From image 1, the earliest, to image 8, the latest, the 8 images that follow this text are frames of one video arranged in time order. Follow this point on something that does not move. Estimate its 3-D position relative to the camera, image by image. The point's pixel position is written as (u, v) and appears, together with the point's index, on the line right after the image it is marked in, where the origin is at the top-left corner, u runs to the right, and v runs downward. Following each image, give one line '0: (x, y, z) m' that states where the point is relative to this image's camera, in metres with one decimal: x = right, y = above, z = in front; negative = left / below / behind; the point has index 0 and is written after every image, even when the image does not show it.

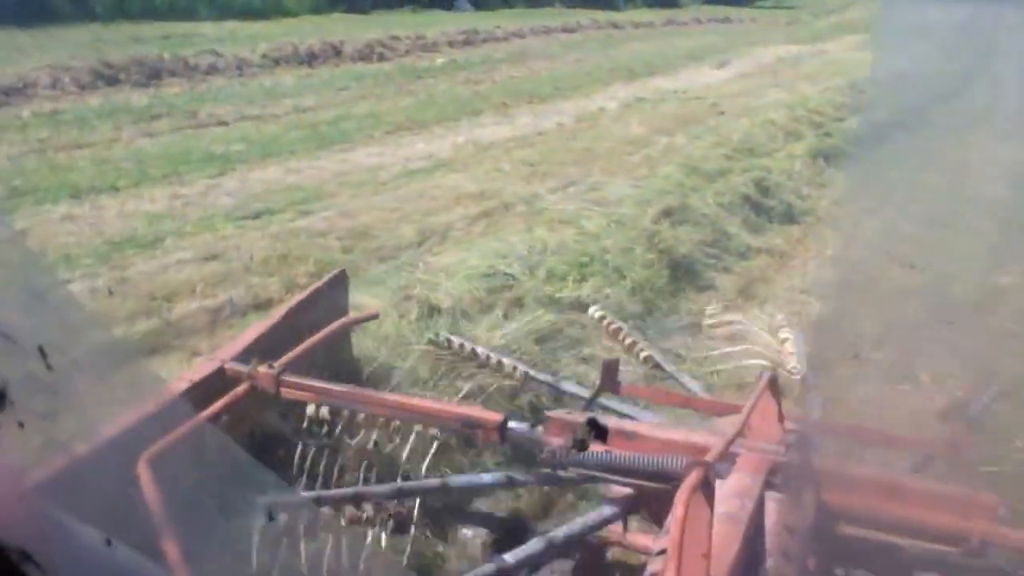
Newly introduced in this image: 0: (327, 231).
0: (-0.7, +0.4, +6.4) m
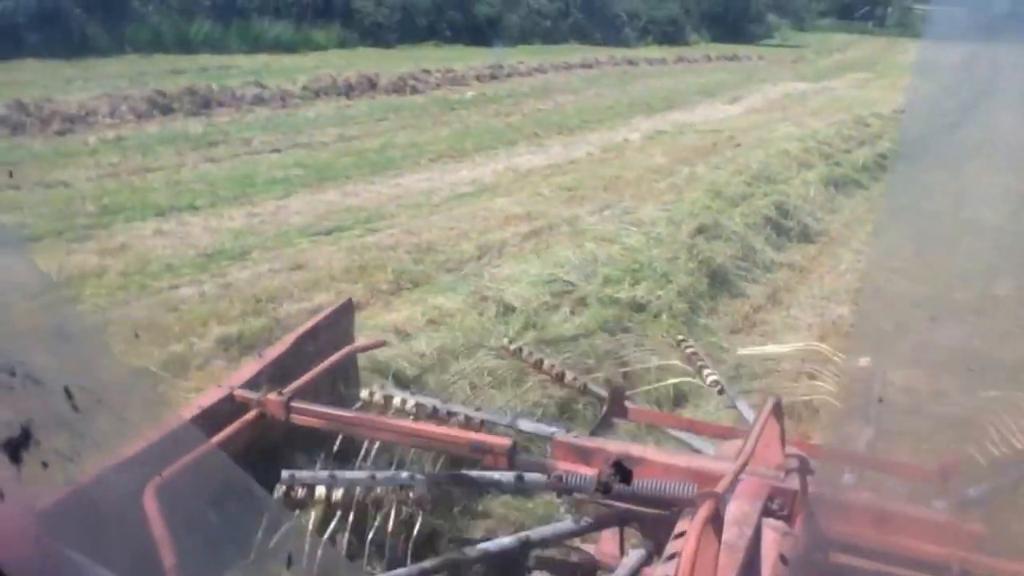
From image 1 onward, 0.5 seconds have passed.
0: (-0.5, +0.4, +7.0) m
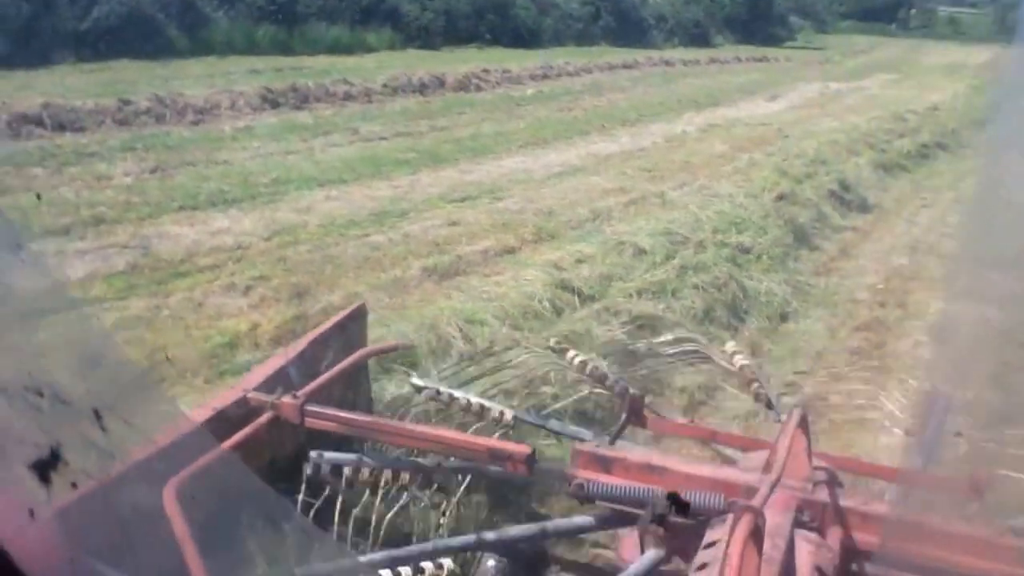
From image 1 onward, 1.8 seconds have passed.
0: (0.0, +0.6, +8.6) m
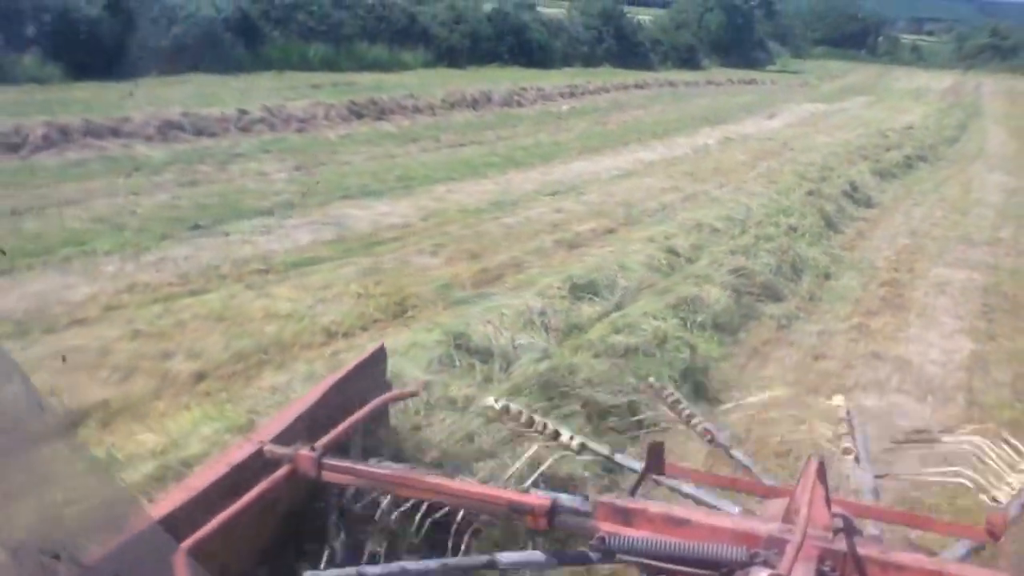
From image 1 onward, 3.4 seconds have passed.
0: (+0.6, +0.7, +10.6) m
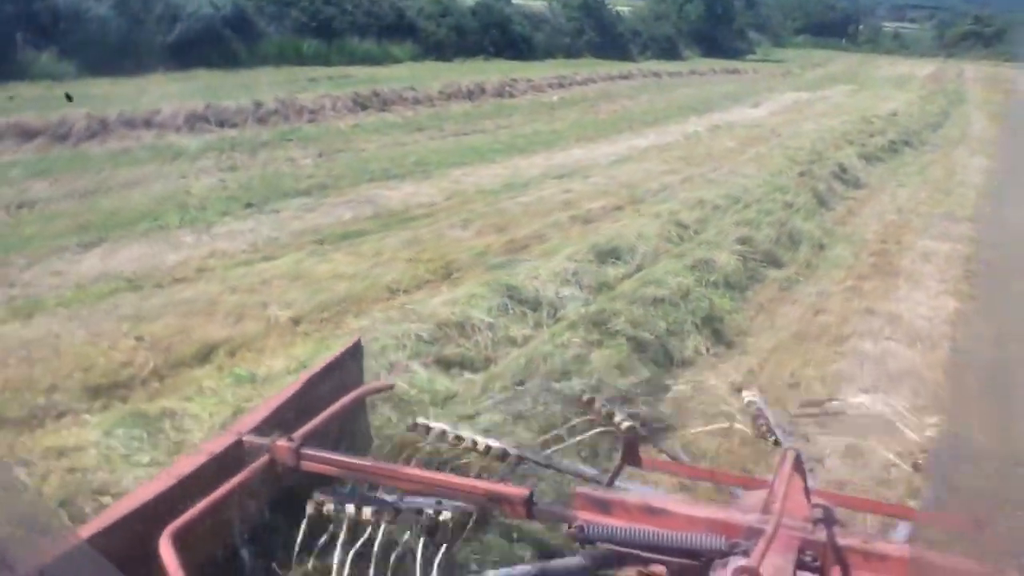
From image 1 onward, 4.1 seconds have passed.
0: (+0.6, +1.0, +11.6) m
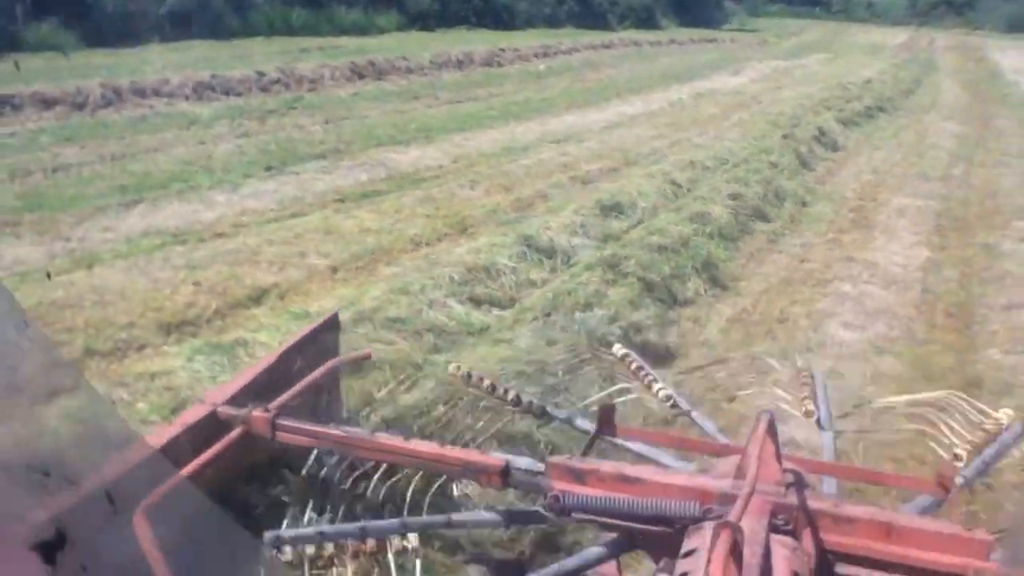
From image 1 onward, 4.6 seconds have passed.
0: (+0.6, +1.3, +12.1) m
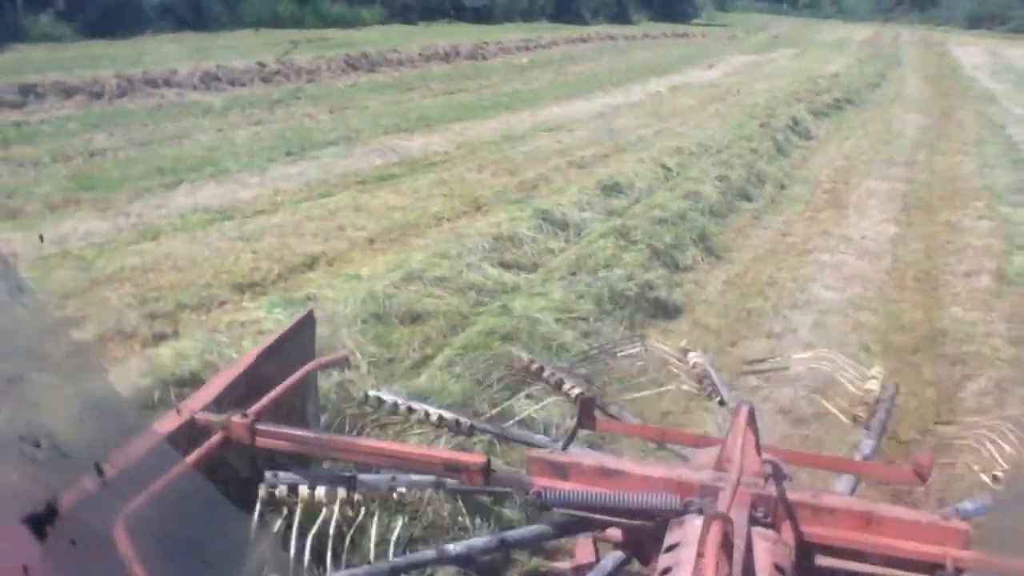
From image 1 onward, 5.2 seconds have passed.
0: (+0.6, +1.5, +12.9) m
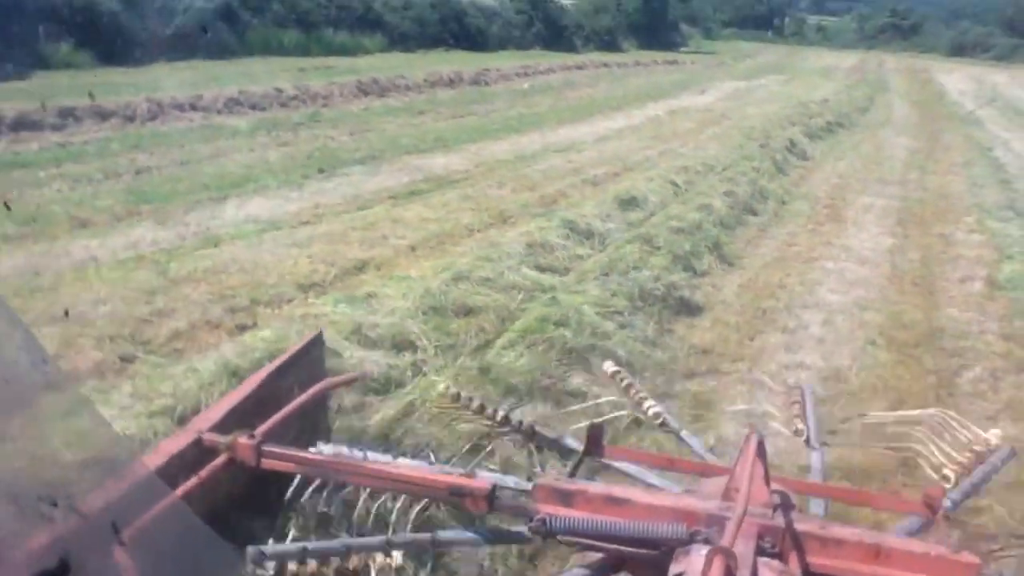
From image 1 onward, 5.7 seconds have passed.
0: (+0.7, +1.4, +13.6) m
